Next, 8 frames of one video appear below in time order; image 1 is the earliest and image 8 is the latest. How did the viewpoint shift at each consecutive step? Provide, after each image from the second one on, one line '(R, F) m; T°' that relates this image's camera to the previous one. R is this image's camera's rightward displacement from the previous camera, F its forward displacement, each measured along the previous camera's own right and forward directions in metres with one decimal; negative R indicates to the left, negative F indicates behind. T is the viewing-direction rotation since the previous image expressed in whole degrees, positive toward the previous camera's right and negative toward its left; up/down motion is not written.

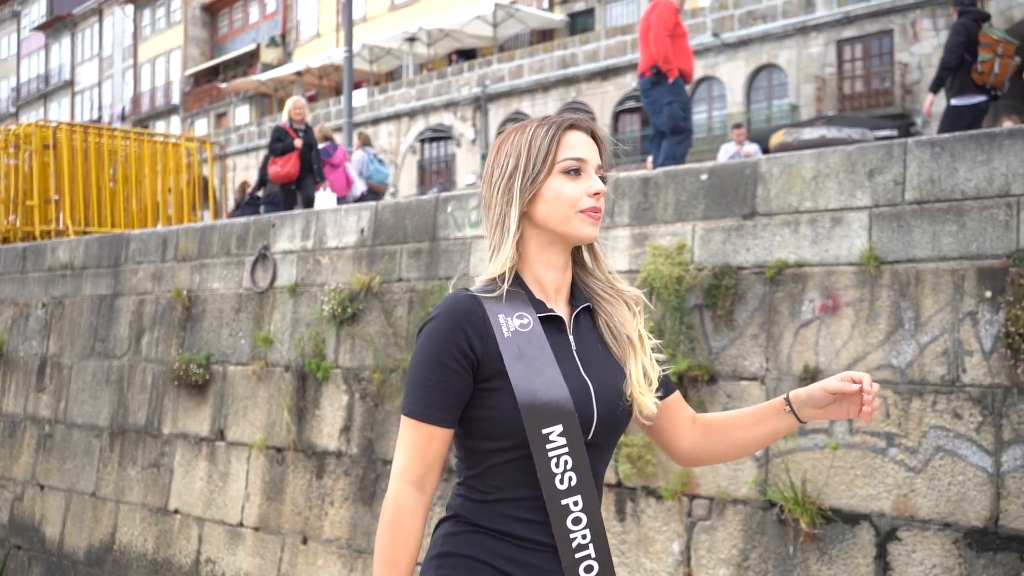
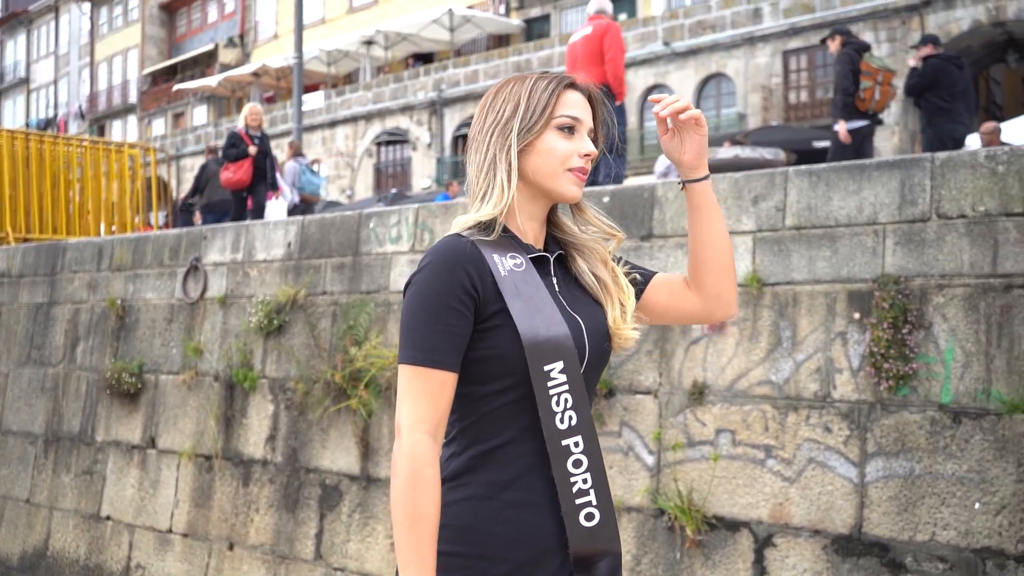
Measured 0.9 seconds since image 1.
(+0.3, -0.3) m; +2°
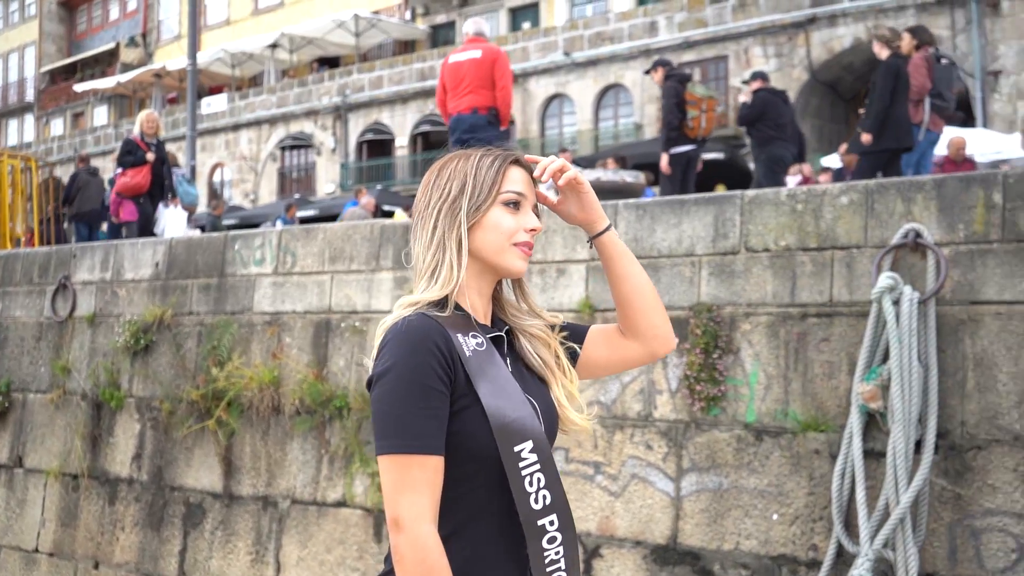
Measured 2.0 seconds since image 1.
(+0.4, -0.3) m; +5°
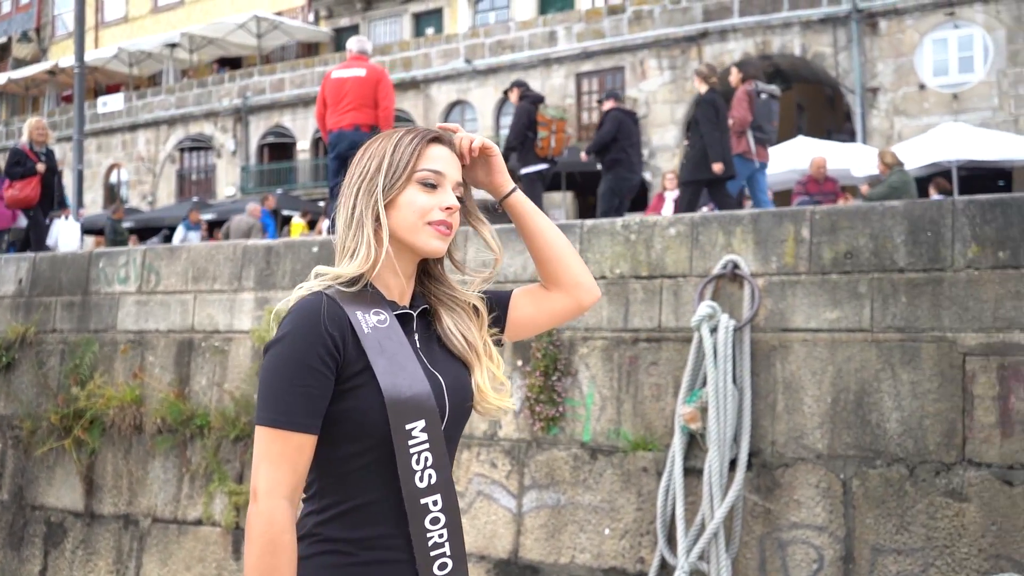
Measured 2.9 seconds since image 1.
(+0.4, -0.2) m; +5°
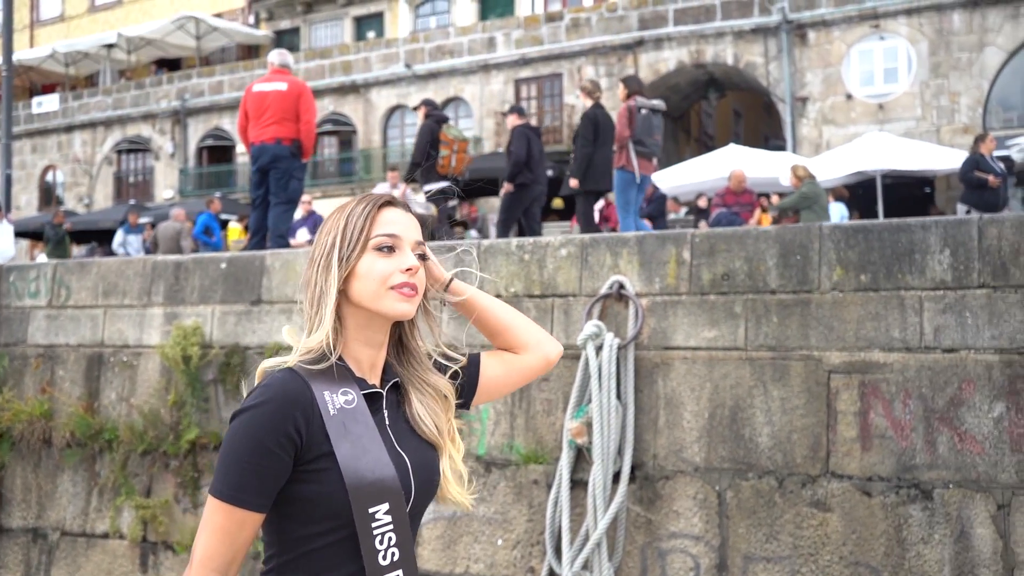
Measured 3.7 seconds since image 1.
(+0.3, -0.2) m; +3°
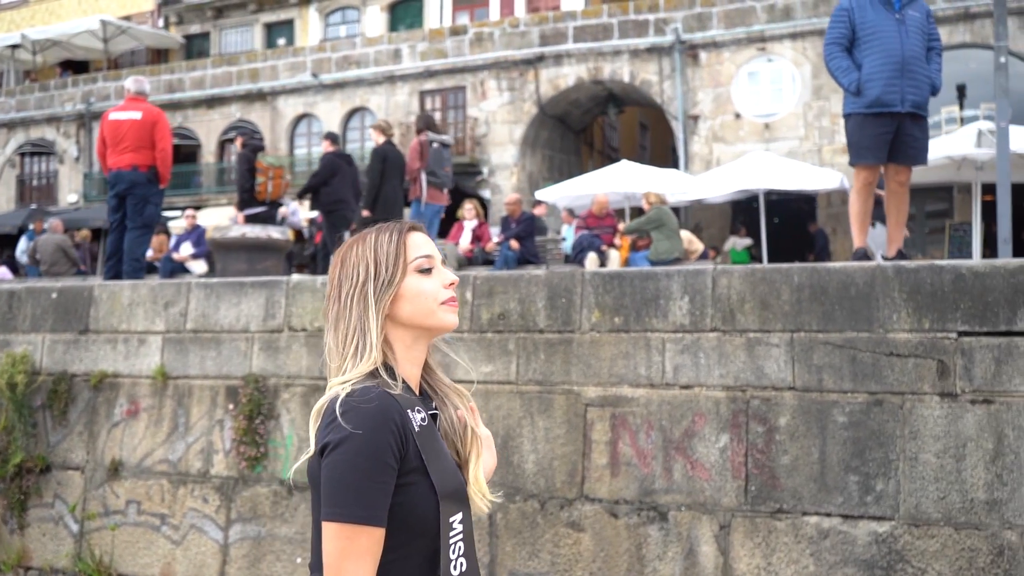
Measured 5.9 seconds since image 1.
(+0.8, -0.5) m; +4°
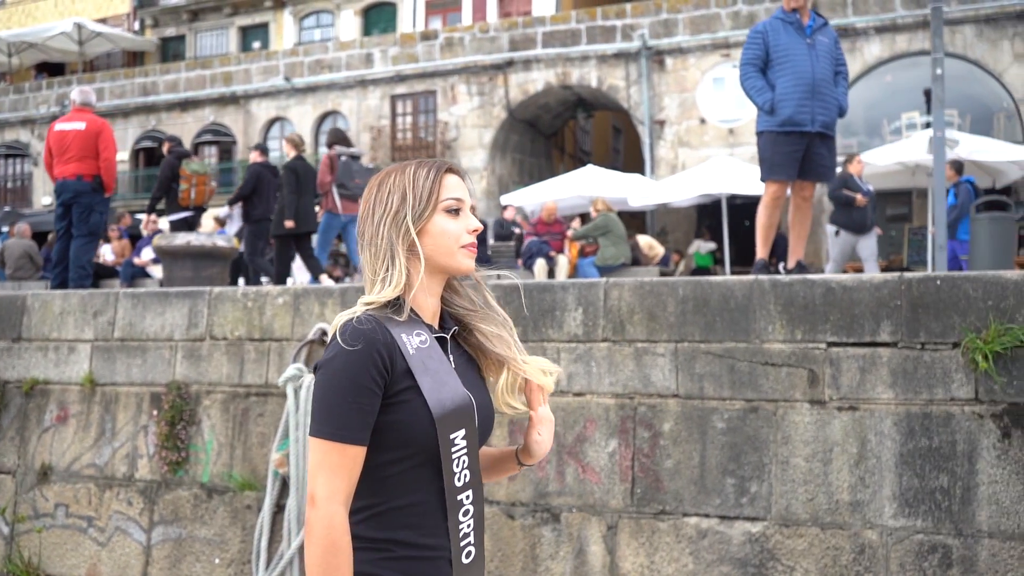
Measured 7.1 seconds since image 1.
(+0.5, -0.3) m; +1°
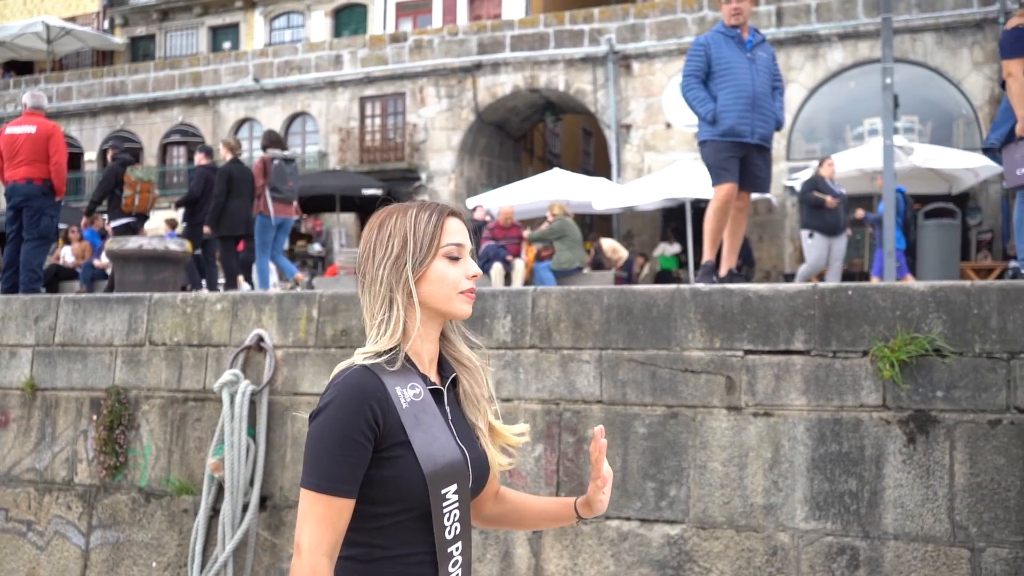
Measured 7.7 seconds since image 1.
(+0.3, -0.1) m; +1°
